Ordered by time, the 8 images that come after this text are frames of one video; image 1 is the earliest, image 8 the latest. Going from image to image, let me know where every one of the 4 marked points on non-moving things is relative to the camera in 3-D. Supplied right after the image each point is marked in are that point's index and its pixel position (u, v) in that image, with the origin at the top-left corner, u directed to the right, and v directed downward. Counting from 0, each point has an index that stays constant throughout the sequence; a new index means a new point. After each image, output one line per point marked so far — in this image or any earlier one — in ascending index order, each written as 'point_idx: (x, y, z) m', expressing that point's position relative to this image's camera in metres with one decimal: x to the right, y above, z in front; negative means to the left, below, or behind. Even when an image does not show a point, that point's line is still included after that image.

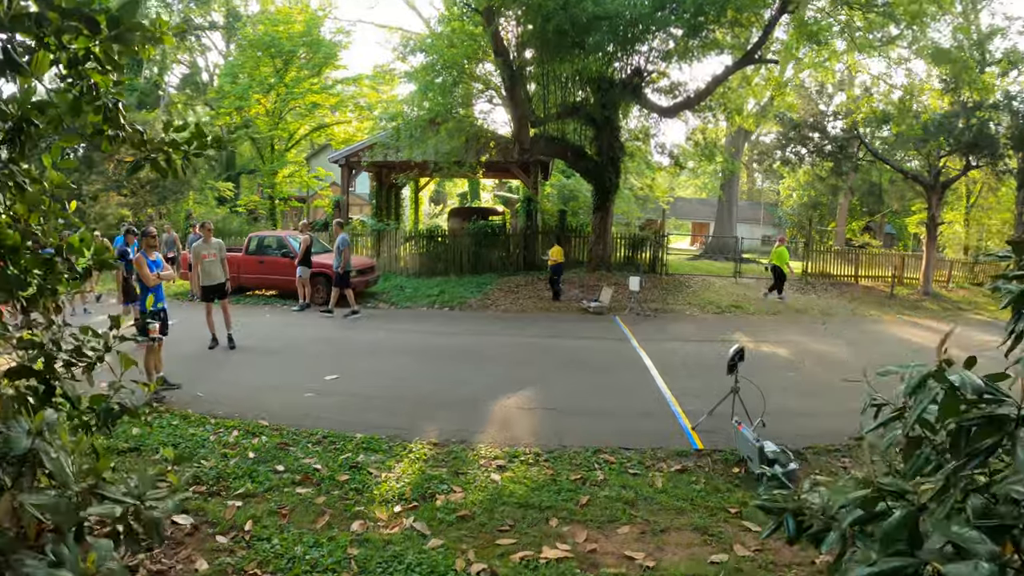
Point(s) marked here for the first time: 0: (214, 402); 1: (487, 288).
0: (-2.8, -1.1, +8.3) m
1: (-0.2, +0.1, +16.1) m
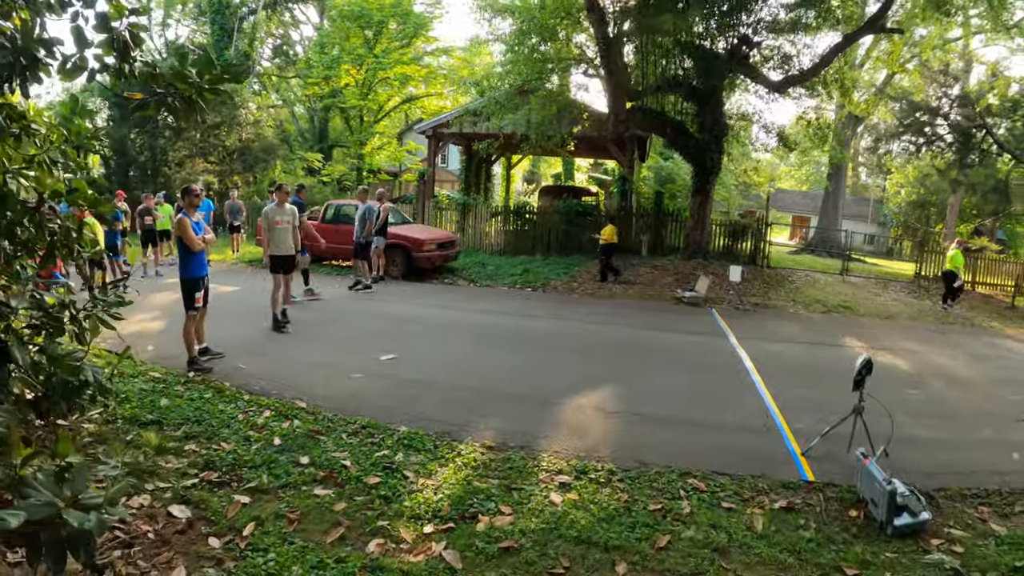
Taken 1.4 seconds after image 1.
0: (-2.2, -0.8, +7.6) m
1: (+1.2, +0.3, +15.1) m
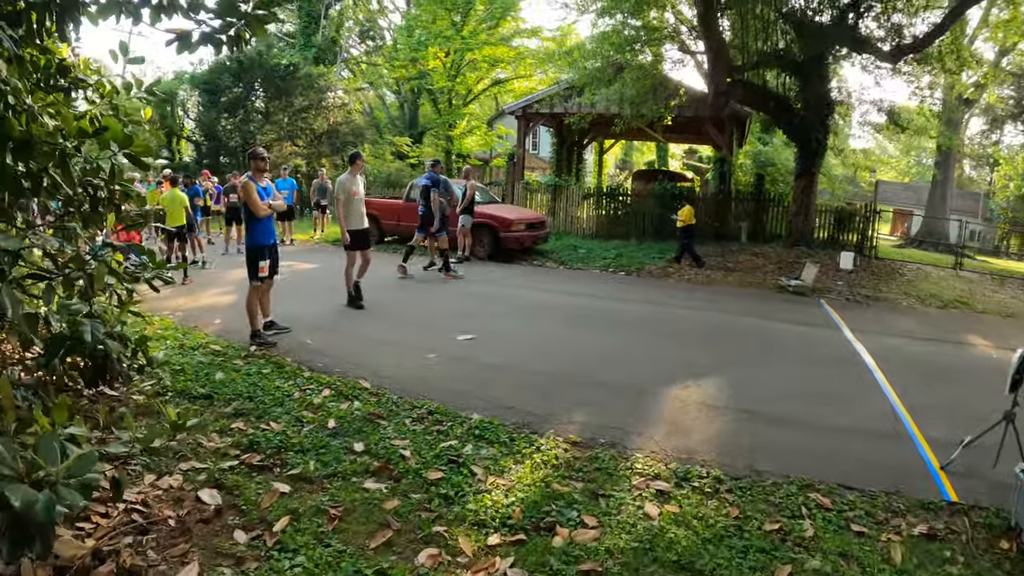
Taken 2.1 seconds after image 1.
0: (-1.5, -0.5, +7.0) m
1: (+2.6, +0.5, +14.2) m
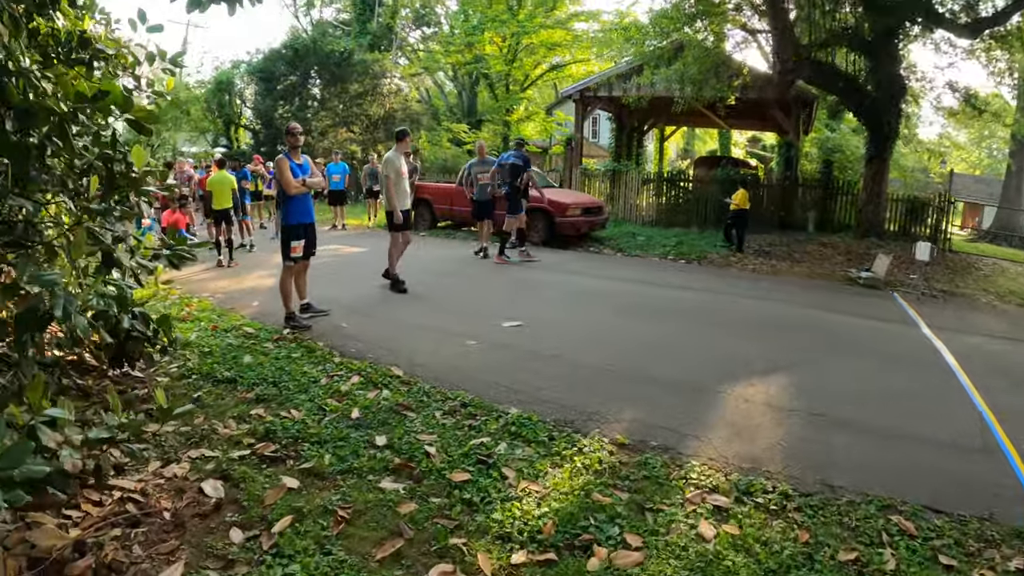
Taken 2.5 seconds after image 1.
0: (-1.2, -0.4, +6.6) m
1: (+3.4, +0.7, +13.5) m
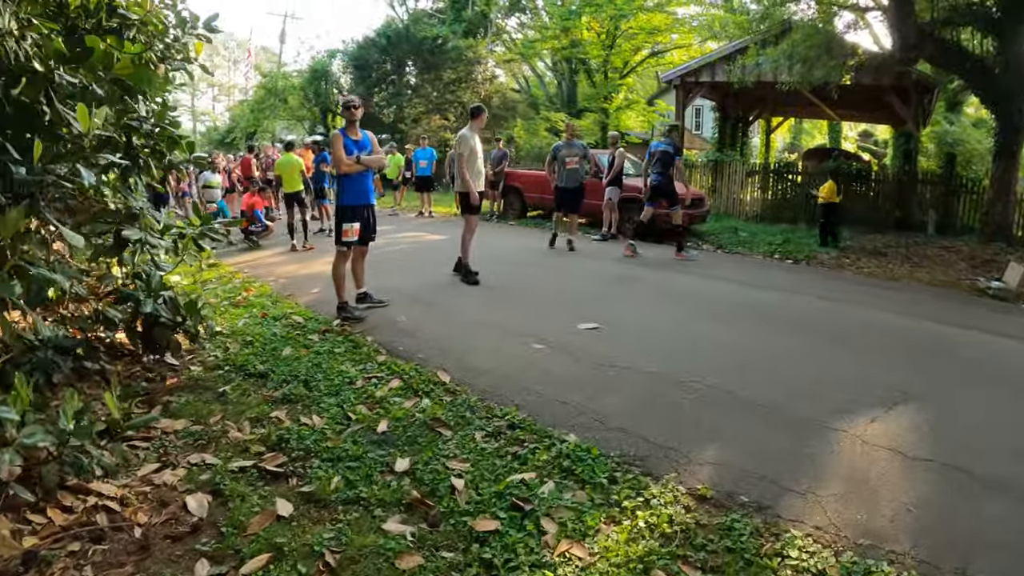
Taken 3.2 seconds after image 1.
0: (-0.7, -0.3, +6.0) m
1: (+4.6, +0.6, +12.3) m
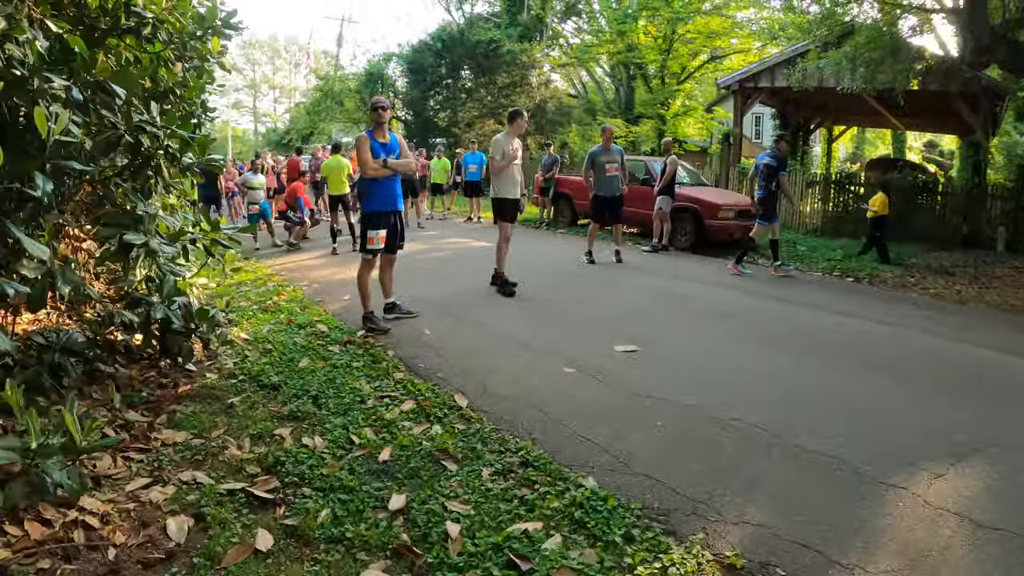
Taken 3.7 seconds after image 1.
0: (-0.5, -0.4, +5.6) m
1: (+5.2, +0.4, +11.6) m
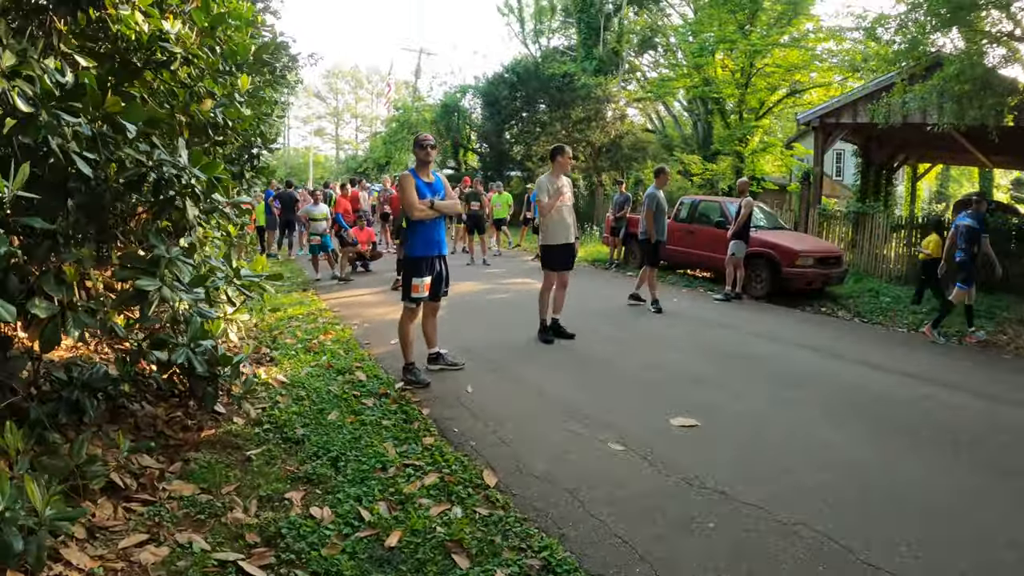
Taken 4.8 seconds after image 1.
0: (-0.2, -0.7, +5.2) m
1: (+6.0, -0.4, +10.7) m
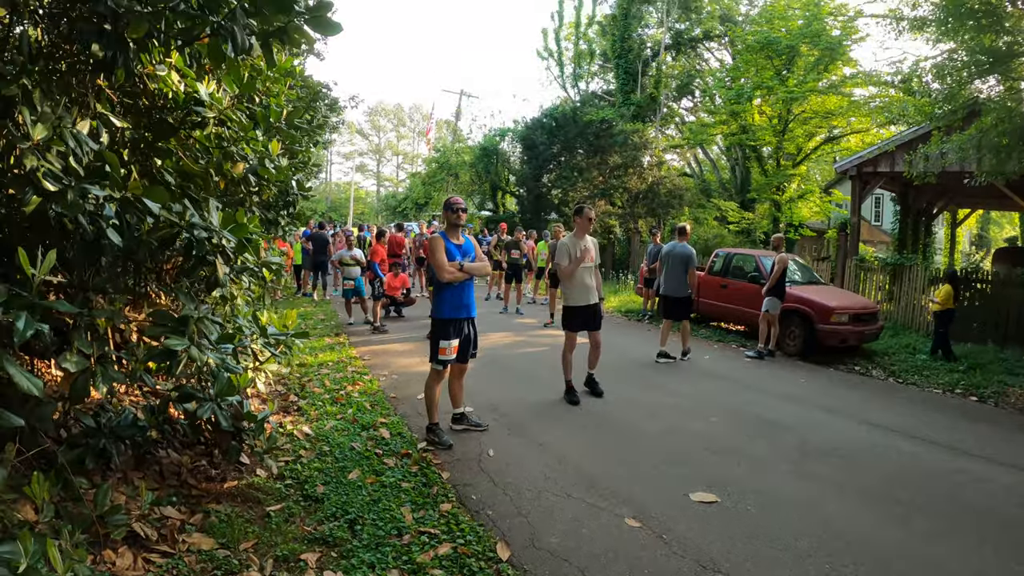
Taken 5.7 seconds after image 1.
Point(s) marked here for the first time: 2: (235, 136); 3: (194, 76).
0: (-0.1, -1.1, +5.2) m
1: (+6.3, -1.1, +10.5) m
2: (-1.6, +0.9, +5.2) m
3: (-1.7, +1.2, +4.9) m
